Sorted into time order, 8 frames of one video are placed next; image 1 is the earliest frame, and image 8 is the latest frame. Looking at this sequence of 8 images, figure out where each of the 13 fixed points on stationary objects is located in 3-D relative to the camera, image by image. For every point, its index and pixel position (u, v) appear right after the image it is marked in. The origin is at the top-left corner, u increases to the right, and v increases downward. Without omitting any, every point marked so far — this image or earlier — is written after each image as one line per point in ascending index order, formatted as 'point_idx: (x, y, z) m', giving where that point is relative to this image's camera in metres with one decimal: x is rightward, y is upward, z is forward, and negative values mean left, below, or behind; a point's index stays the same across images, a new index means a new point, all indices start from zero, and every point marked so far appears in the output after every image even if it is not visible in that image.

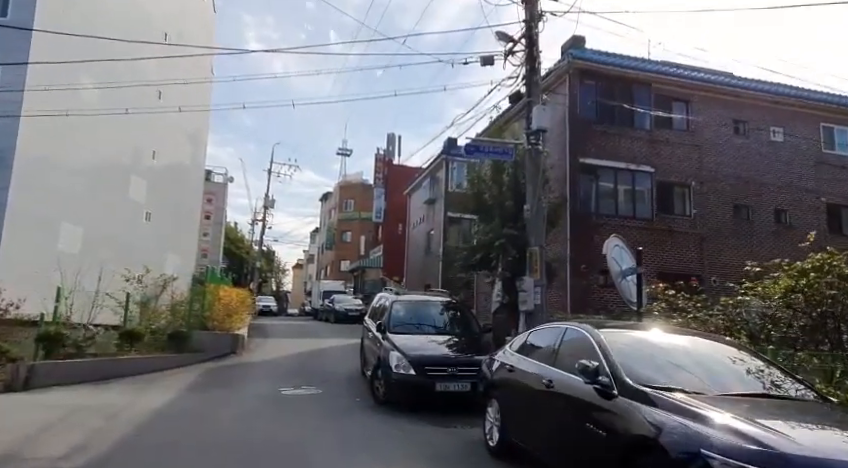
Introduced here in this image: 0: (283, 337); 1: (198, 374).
0: (-4.9, -3.5, +18.3) m
1: (-5.1, -3.2, +12.0) m
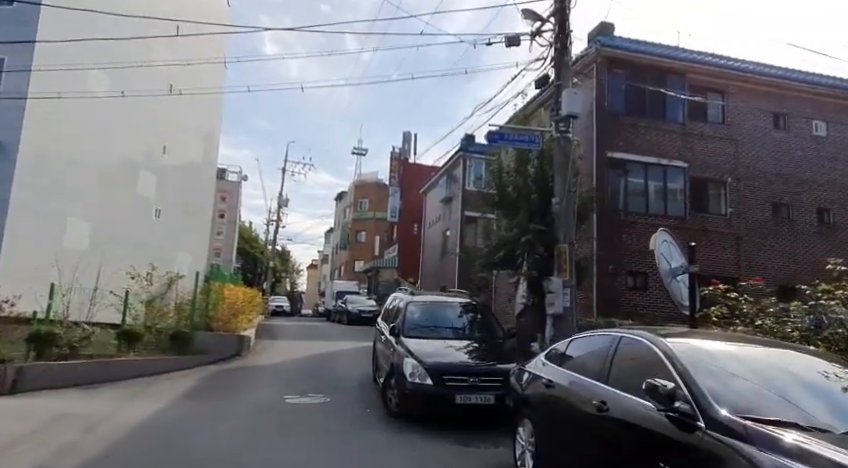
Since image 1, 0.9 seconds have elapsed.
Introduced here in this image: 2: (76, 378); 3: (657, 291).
0: (-4.3, -3.4, +17.6) m
1: (-4.7, -3.0, +11.2) m
2: (-6.6, -2.7, +10.1) m
3: (+6.7, -1.6, +15.3) m
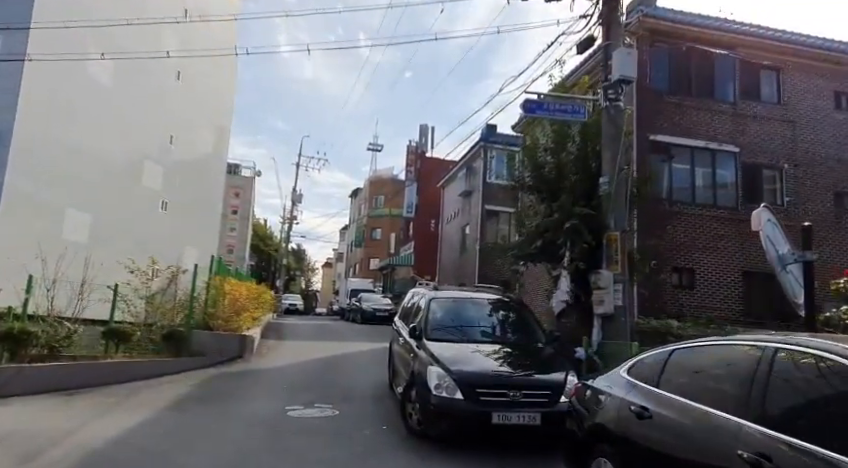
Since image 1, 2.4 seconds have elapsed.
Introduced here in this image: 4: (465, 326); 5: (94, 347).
0: (-3.7, -3.2, +16.3) m
1: (-4.3, -2.8, +10.0) m
2: (-6.2, -2.5, +8.9) m
3: (+7.3, -1.4, +13.7) m
4: (+0.6, -1.4, +8.1) m
5: (-6.4, -2.2, +10.4) m
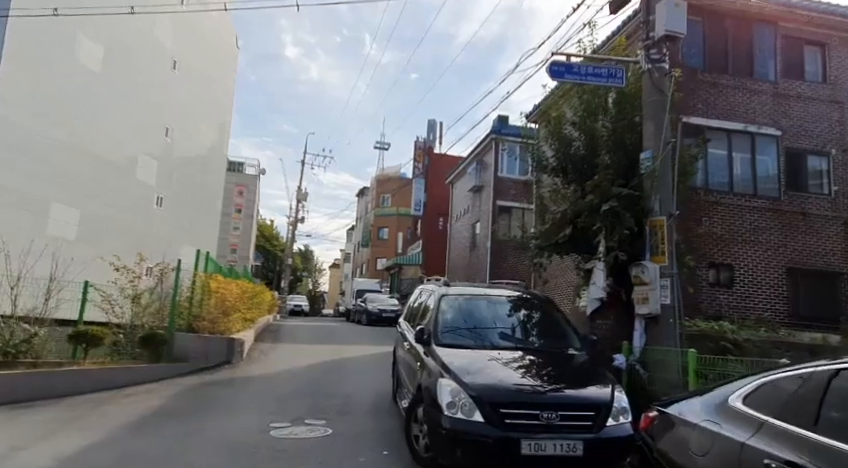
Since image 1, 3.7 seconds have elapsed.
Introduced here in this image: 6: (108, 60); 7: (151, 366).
0: (-3.5, -3.0, +15.1) m
1: (-4.1, -2.6, +8.7) m
2: (-6.0, -2.3, +7.7) m
3: (+7.5, -1.2, +12.4) m
4: (+0.7, -1.2, +6.9) m
5: (-6.3, -2.0, +9.2) m
6: (-11.3, +6.2, +19.2) m
7: (-4.9, -2.4, +9.6) m
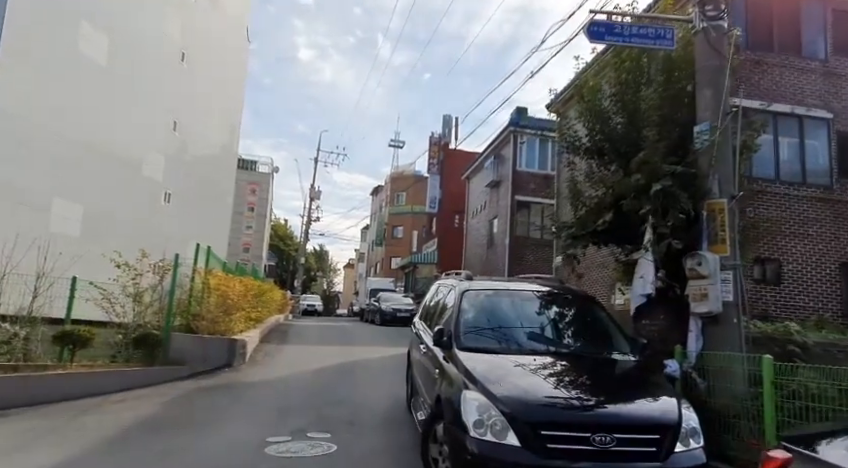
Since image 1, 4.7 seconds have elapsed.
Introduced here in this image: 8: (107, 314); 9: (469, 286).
0: (-3.0, -2.9, +14.2) m
1: (-3.9, -2.5, +7.9) m
2: (-5.8, -2.2, +7.0) m
3: (+7.8, -1.1, +11.2) m
4: (+0.9, -1.1, +5.9) m
5: (-6.0, -1.9, +8.4) m
6: (-10.8, +6.4, +18.6) m
7: (-4.6, -2.2, +8.8) m
8: (-6.0, -1.5, +9.9) m
9: (+0.6, -0.7, +6.6) m
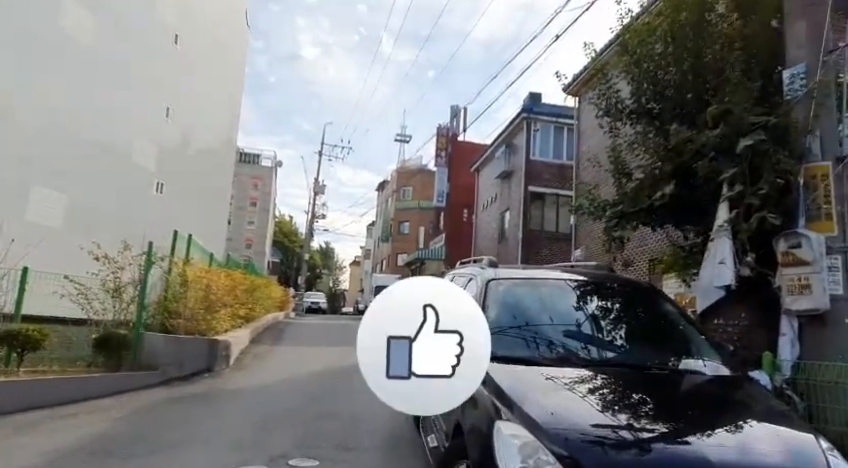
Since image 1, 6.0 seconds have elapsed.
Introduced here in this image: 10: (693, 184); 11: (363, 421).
0: (-2.8, -2.6, +13.0) m
1: (-3.7, -2.3, +6.7) m
2: (-5.7, -1.9, +5.7) m
3: (+8.0, -0.8, +9.8) m
4: (+1.1, -0.8, +4.6) m
5: (-5.9, -1.7, +7.2) m
6: (-10.5, +6.6, +17.3) m
7: (-4.5, -2.0, +7.6) m
8: (-5.8, -1.2, +8.7) m
9: (+0.7, -0.4, +5.3) m
10: (+2.5, +0.5, +5.0) m
11: (-0.7, -2.3, +6.6) m
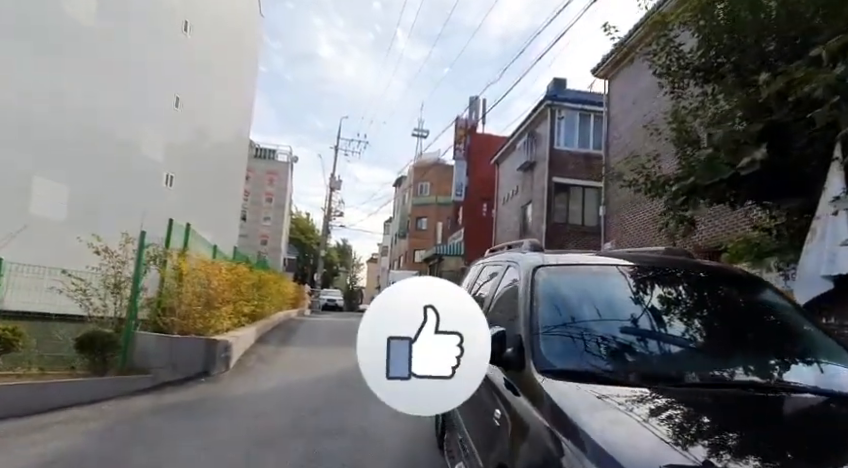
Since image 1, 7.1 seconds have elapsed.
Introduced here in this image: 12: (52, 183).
0: (-2.4, -2.4, +12.1) m
1: (-3.5, -2.1, +5.8) m
2: (-5.4, -1.8, +4.9) m
3: (+8.3, -0.6, +8.6) m
4: (+1.2, -0.7, +3.6) m
5: (-5.6, -1.5, +6.4) m
6: (-10.0, +6.8, +16.7) m
7: (-4.2, -1.8, +6.7) m
8: (-5.5, -1.1, +7.9) m
9: (+0.9, -0.3, +4.3) m
10: (+2.7, +0.7, +3.9) m
11: (-0.5, -2.1, +5.6) m
12: (-10.6, +1.4, +15.2) m
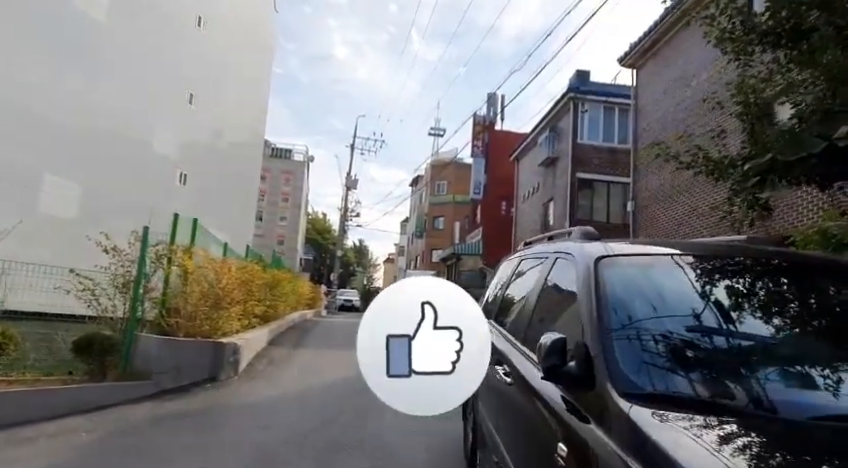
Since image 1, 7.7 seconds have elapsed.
0: (-1.9, -2.4, +11.5) m
1: (-3.2, -2.0, +5.3) m
2: (-5.2, -1.7, +4.4) m
3: (+8.7, -0.5, +7.7) m
4: (+1.4, -0.6, +2.9) m
5: (-5.3, -1.4, +5.9) m
6: (-9.4, +6.9, +16.3) m
7: (-3.9, -1.8, +6.2) m
8: (-5.2, -1.0, +7.4) m
9: (+1.1, -0.2, +3.6) m
10: (+2.9, +0.8, +3.2) m
11: (-0.2, -2.1, +5.0) m
12: (-10.1, +1.4, +14.9) m
